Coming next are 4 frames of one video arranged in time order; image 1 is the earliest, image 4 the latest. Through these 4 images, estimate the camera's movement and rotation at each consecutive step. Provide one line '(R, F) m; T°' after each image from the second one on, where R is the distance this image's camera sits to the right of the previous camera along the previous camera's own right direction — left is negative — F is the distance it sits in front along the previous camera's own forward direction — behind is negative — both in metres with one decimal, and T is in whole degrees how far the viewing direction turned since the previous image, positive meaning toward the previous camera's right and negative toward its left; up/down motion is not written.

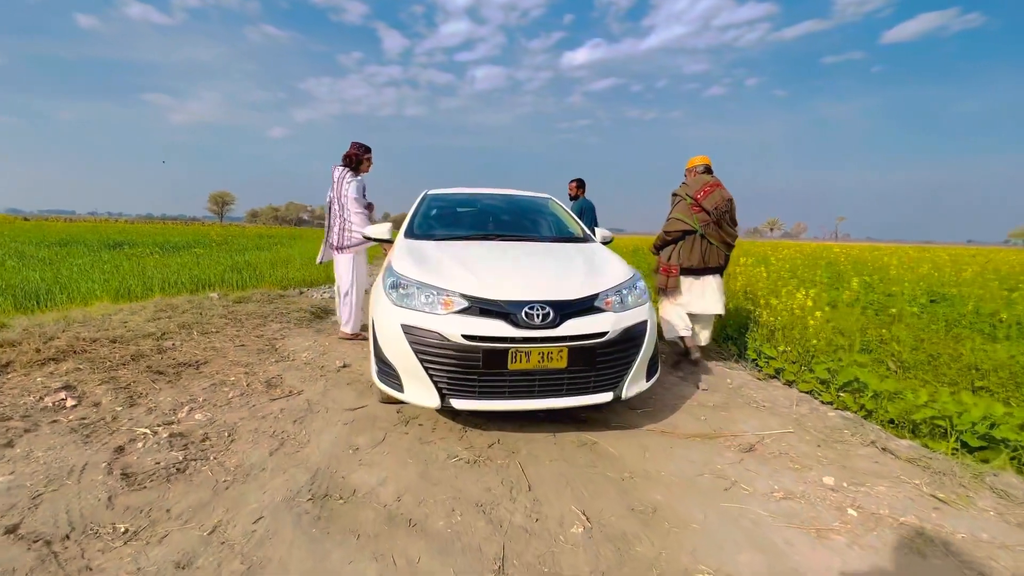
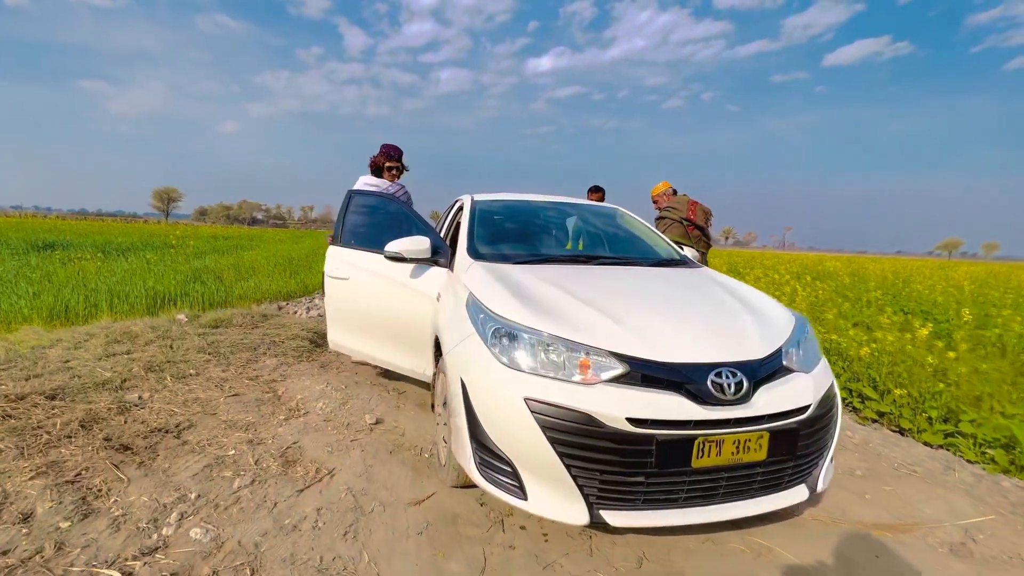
(-1.0, +1.0) m; +5°
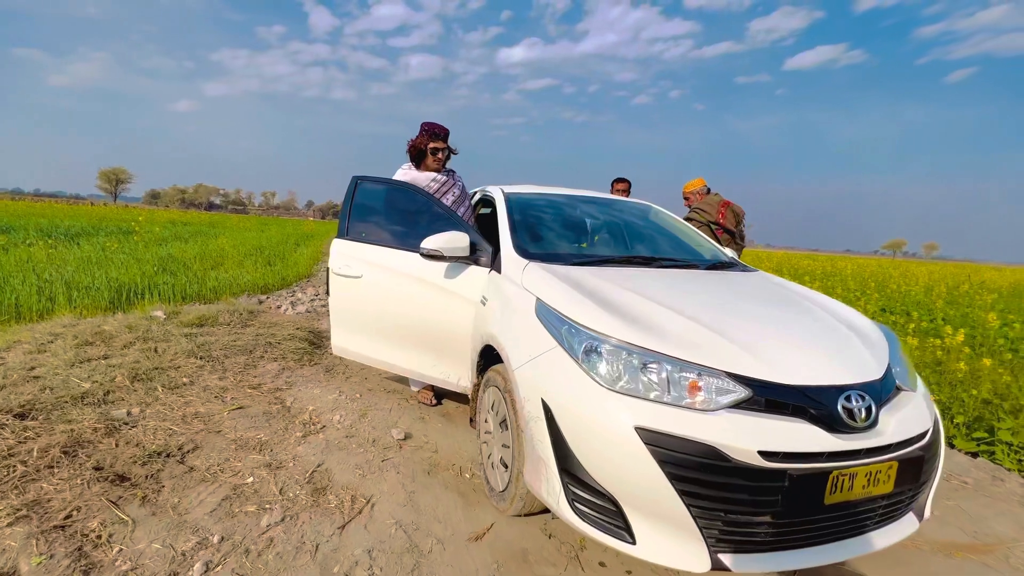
(-0.6, +0.3) m; +4°
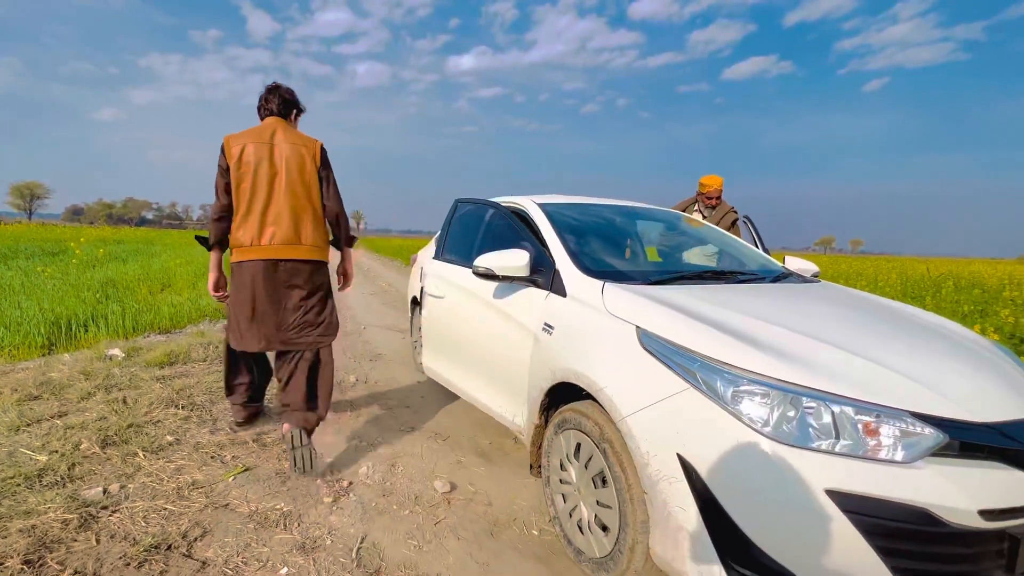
(-0.6, +0.4) m; +6°
